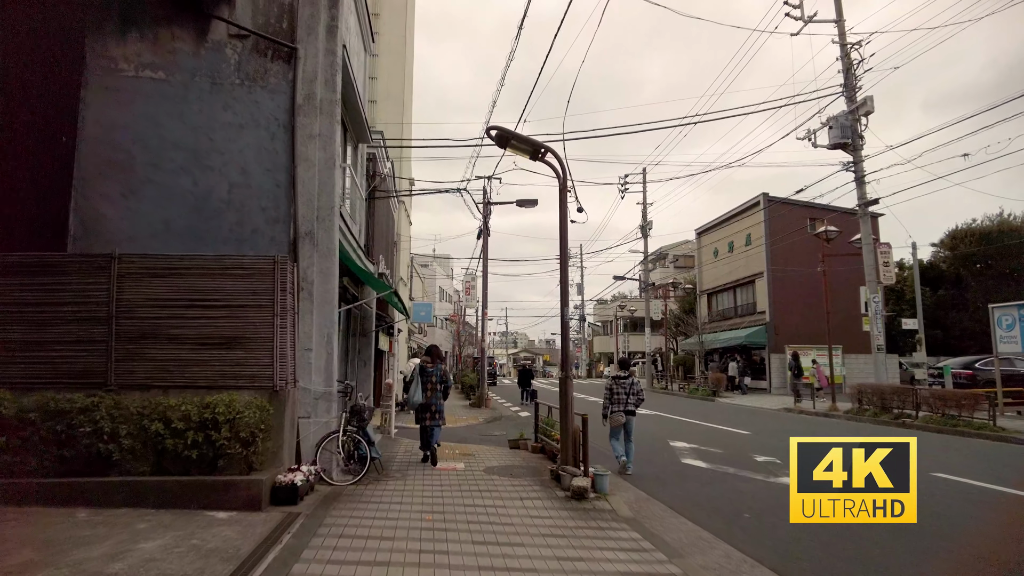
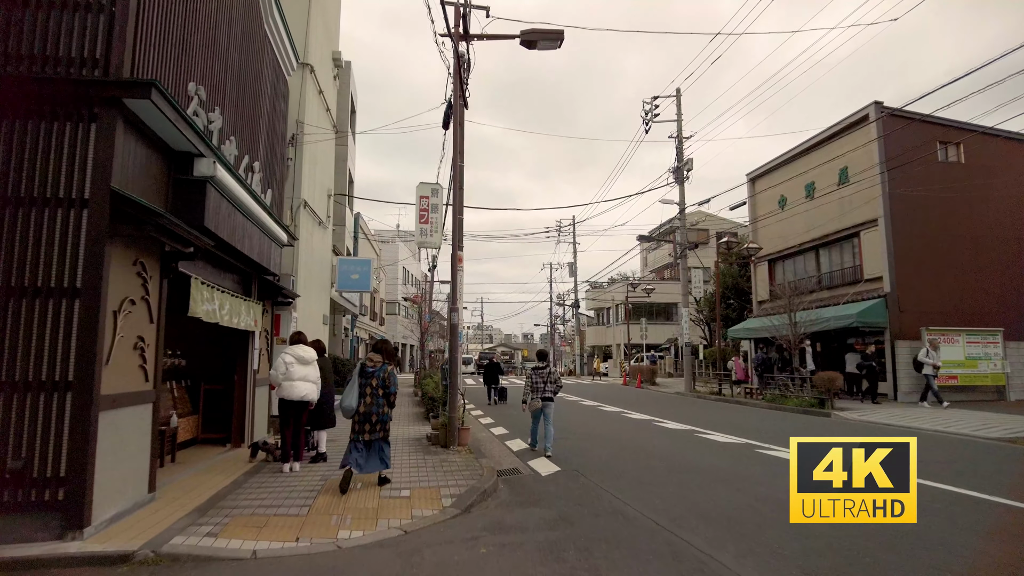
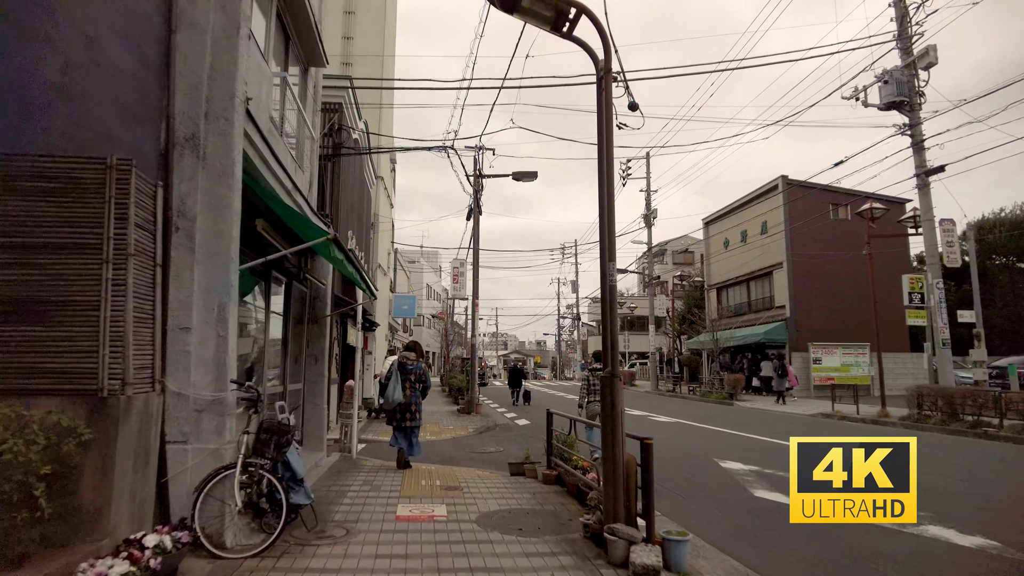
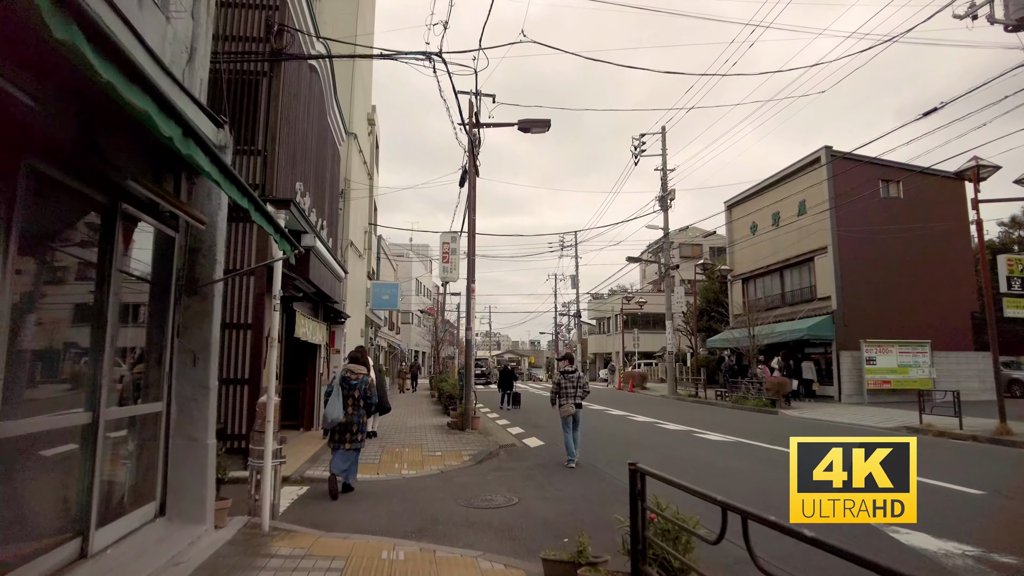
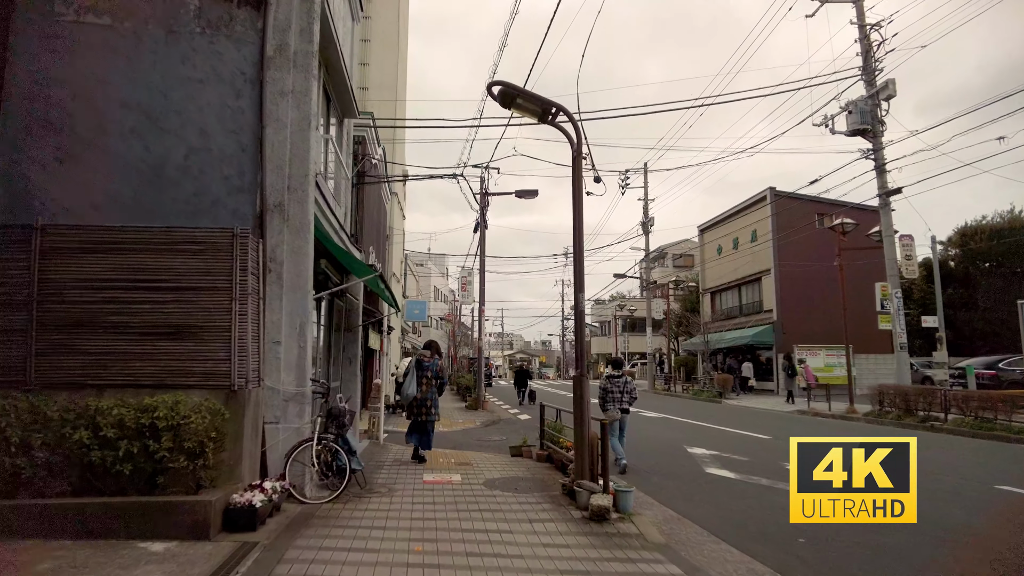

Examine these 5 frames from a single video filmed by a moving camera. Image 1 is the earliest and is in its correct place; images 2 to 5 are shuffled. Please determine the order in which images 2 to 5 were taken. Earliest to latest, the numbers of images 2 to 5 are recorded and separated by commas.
5, 3, 4, 2
